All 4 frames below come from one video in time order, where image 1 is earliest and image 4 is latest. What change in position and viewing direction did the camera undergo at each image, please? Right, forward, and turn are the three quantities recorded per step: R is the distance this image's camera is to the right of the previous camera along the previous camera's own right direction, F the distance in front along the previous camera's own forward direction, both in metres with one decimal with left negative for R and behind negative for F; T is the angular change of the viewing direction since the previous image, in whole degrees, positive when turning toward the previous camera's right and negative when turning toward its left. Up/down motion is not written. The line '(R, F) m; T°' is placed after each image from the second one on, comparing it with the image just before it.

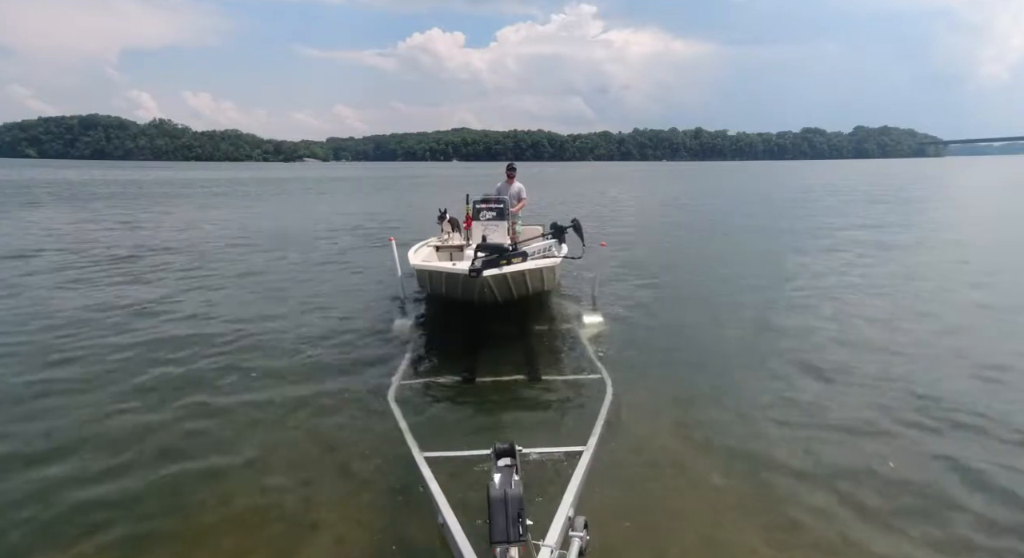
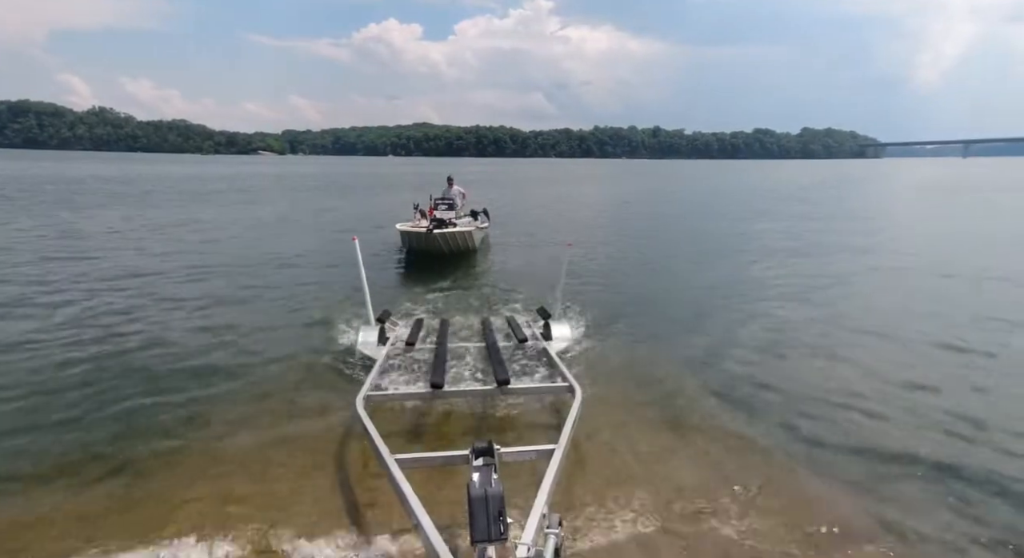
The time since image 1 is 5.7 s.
(-0.9, +0.9) m; +4°
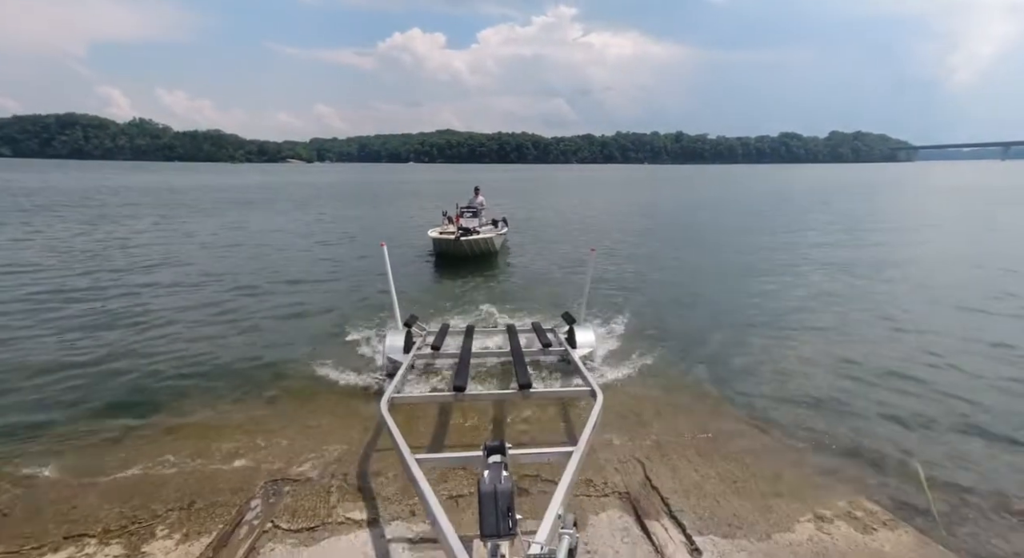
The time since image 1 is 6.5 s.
(+0.1, -0.9) m; -2°
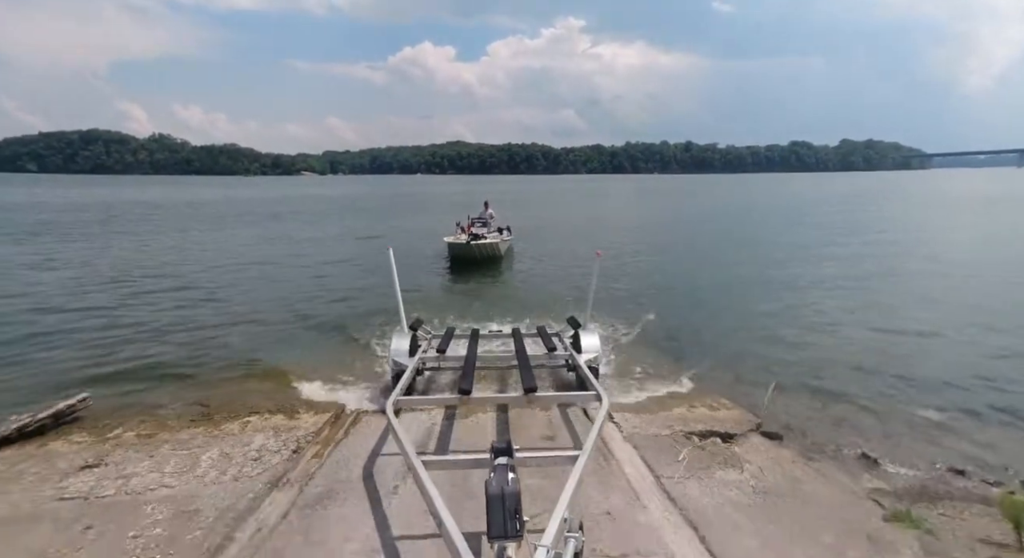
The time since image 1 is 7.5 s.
(+0.1, -0.8) m; -1°
